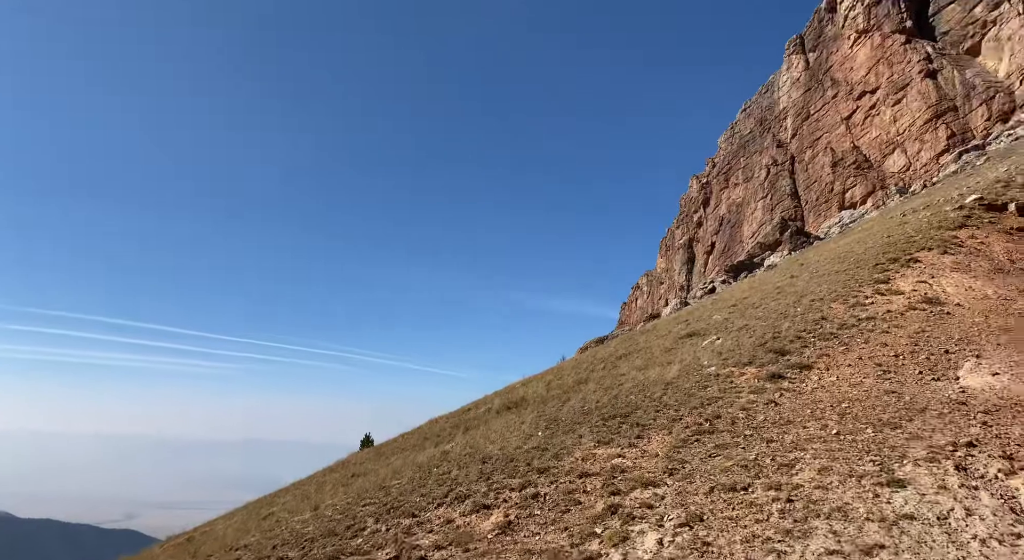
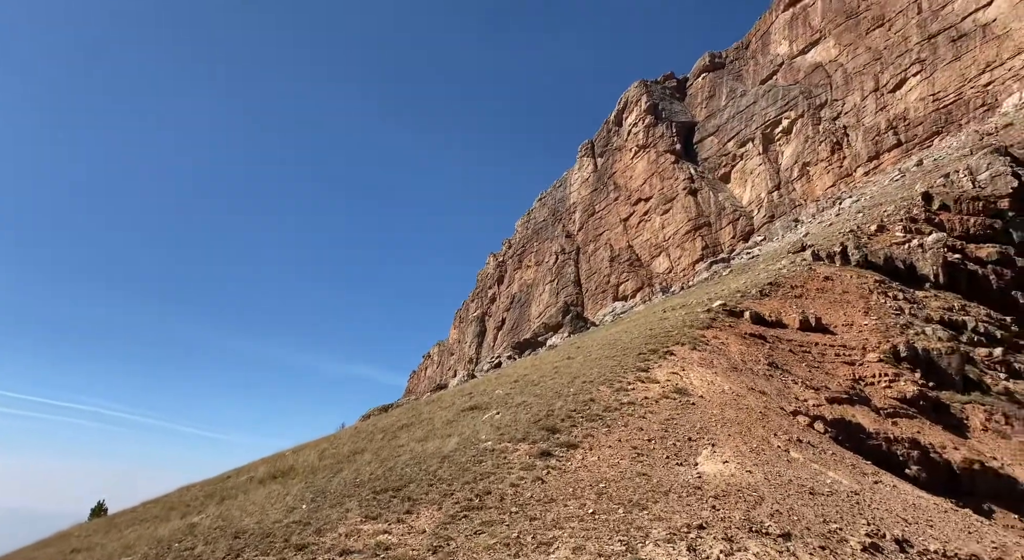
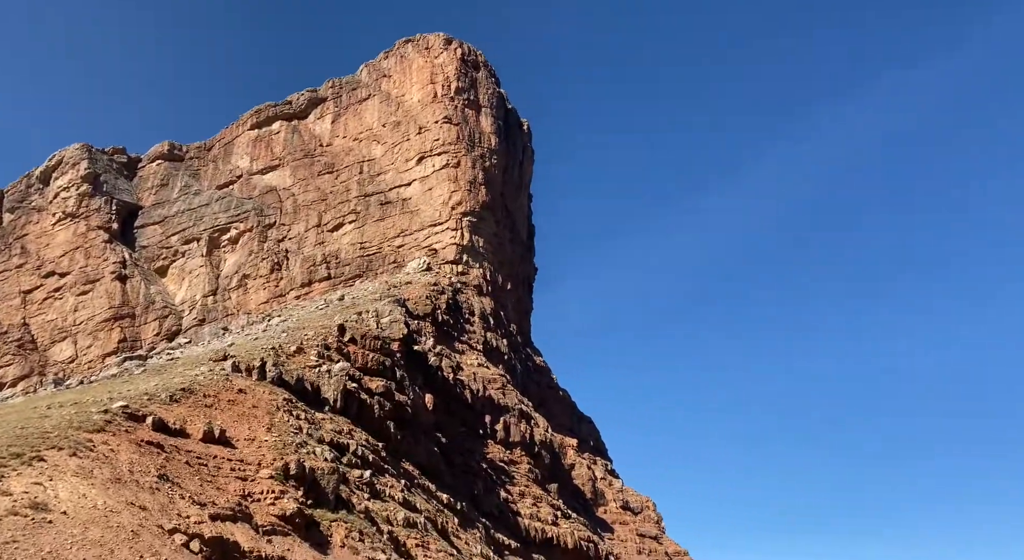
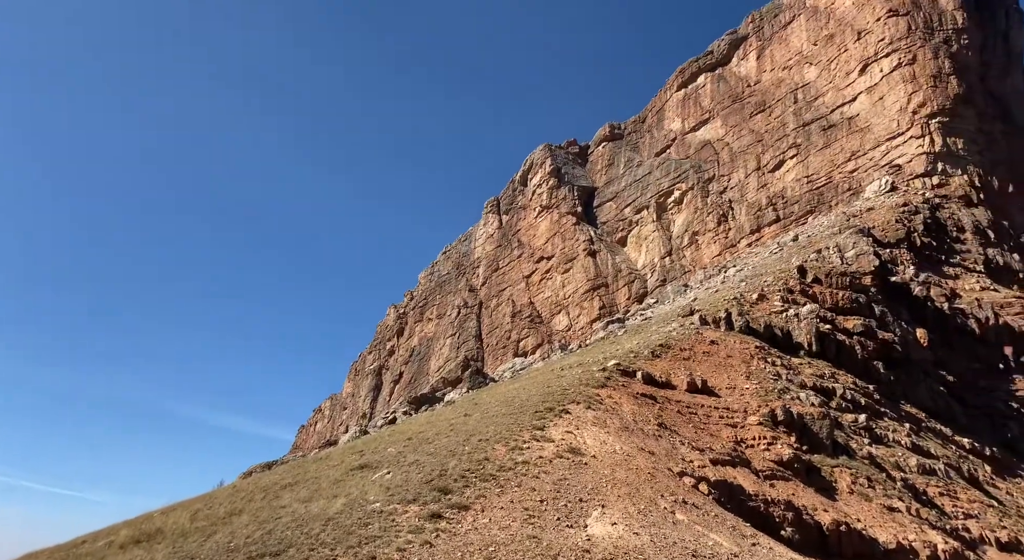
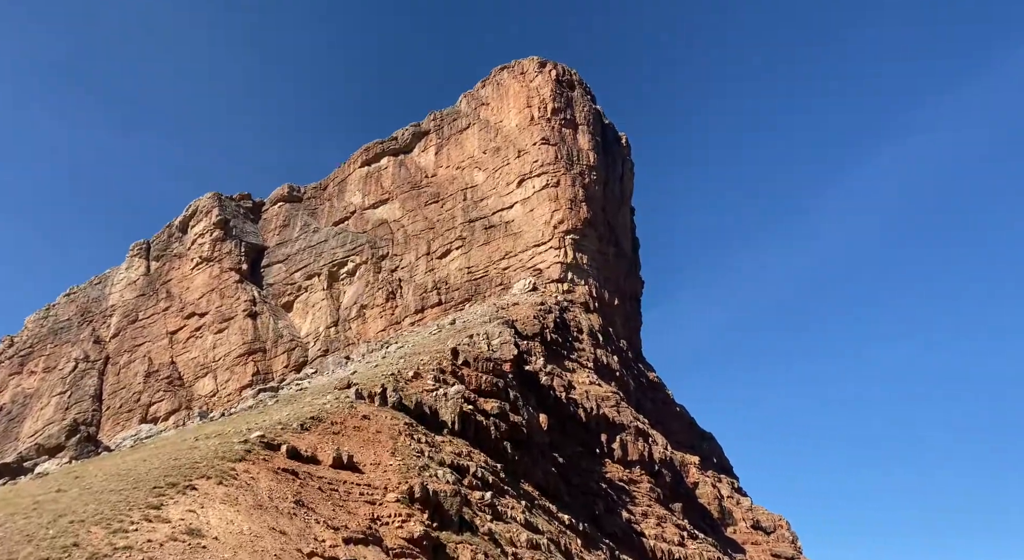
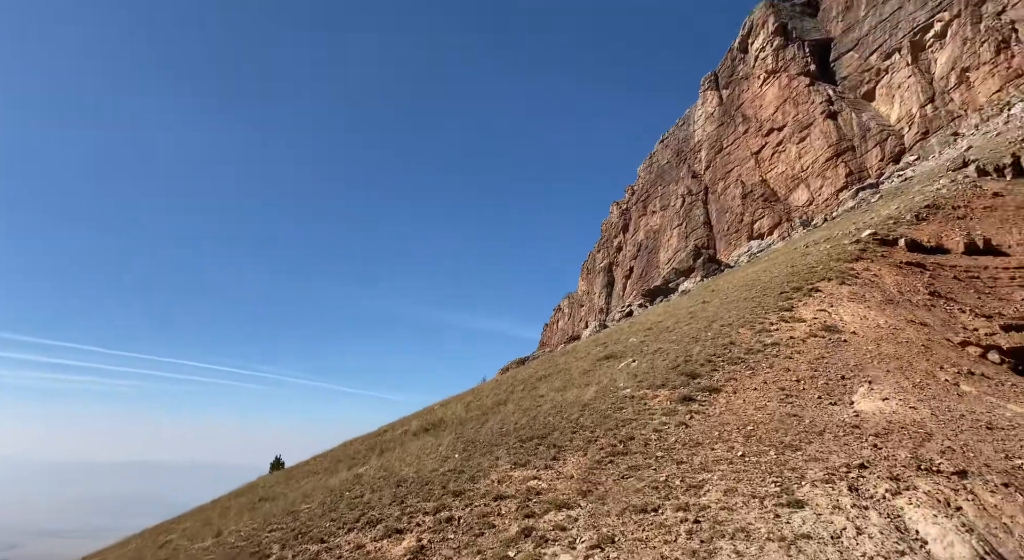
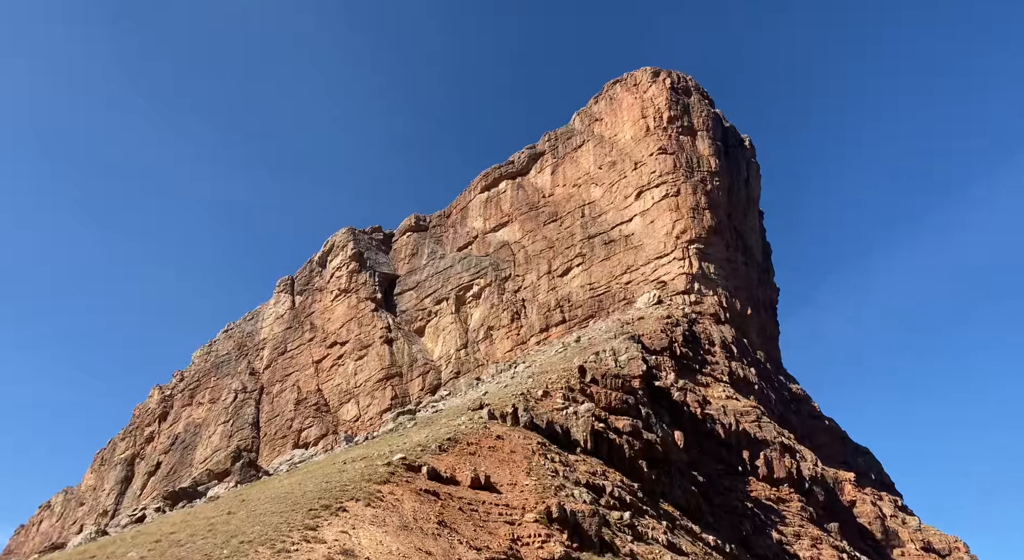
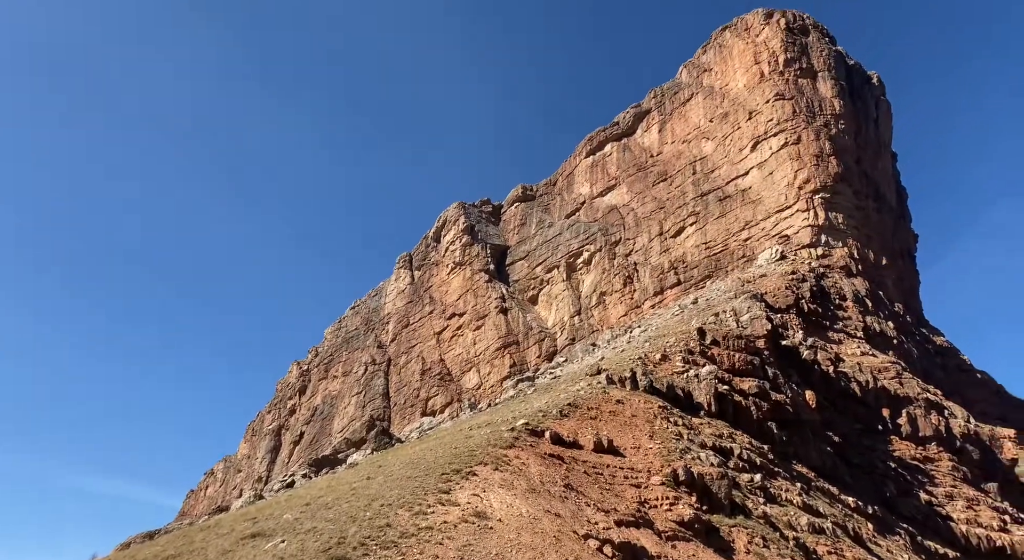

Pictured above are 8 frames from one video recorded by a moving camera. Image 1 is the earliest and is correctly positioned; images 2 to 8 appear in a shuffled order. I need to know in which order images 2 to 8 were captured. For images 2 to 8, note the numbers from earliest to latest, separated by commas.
6, 2, 4, 8, 7, 5, 3
